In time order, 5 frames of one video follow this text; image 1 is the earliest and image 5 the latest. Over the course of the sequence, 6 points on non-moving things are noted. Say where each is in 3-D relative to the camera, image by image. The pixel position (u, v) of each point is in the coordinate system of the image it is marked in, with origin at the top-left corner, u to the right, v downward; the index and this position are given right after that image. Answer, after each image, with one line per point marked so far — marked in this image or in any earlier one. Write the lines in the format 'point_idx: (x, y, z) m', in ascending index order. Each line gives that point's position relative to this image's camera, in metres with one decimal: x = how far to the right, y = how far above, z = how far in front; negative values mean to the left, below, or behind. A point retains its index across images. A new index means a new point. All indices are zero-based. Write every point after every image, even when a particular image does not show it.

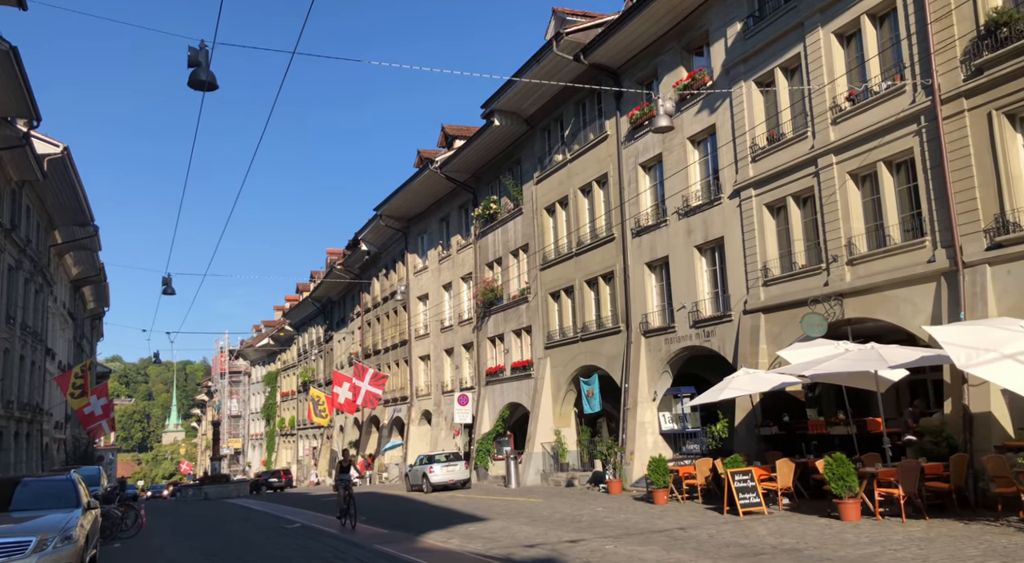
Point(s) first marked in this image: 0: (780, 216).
0: (+6.0, +1.5, +19.0) m
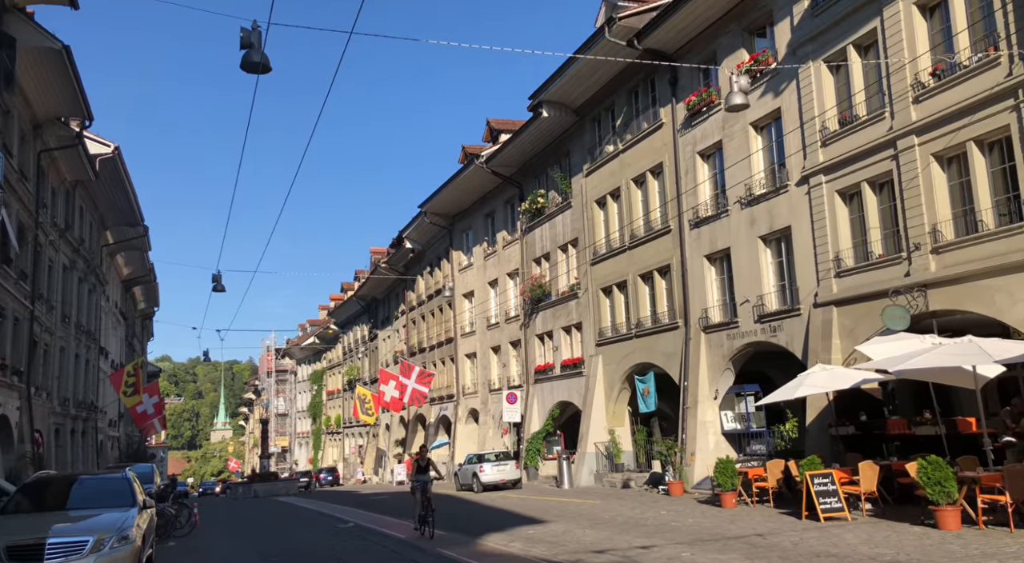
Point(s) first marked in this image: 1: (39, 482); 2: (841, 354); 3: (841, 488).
0: (+7.2, +1.7, +18.0) m
1: (-7.1, -3.0, +13.0) m
2: (+6.9, -1.5, +17.8) m
3: (+5.5, -3.4, +14.3) m
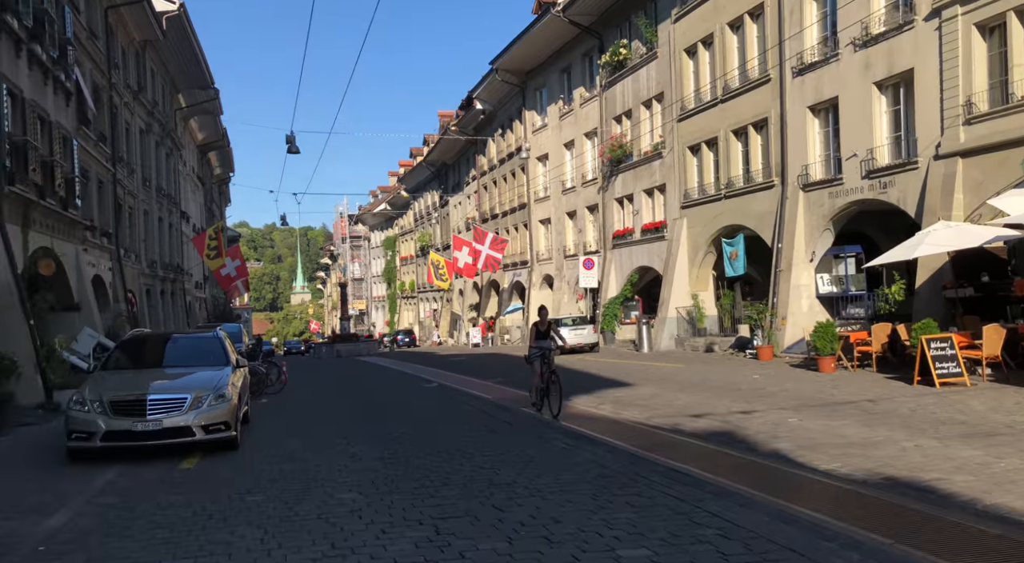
0: (+8.9, +4.5, +16.1) m
1: (-5.7, -0.9, +13.0) m
2: (+8.6, +1.3, +16.4) m
3: (+7.0, -1.1, +13.3) m
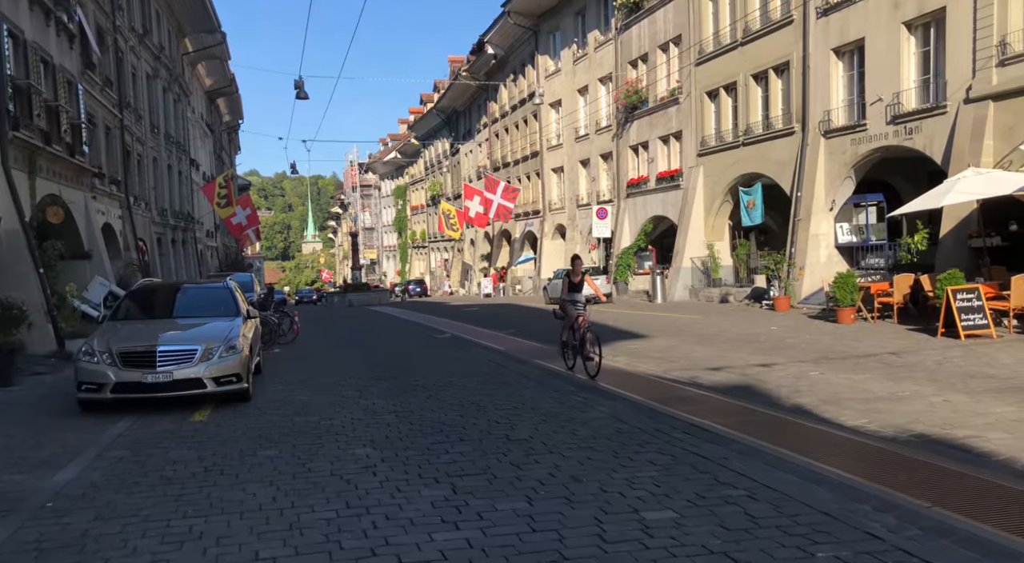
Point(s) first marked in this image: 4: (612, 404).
0: (+9.2, +5.4, +15.4) m
1: (-5.5, -0.1, +12.8) m
2: (+8.9, +2.3, +15.9) m
3: (+7.2, -0.4, +13.0) m
4: (+1.2, -1.4, +9.9) m
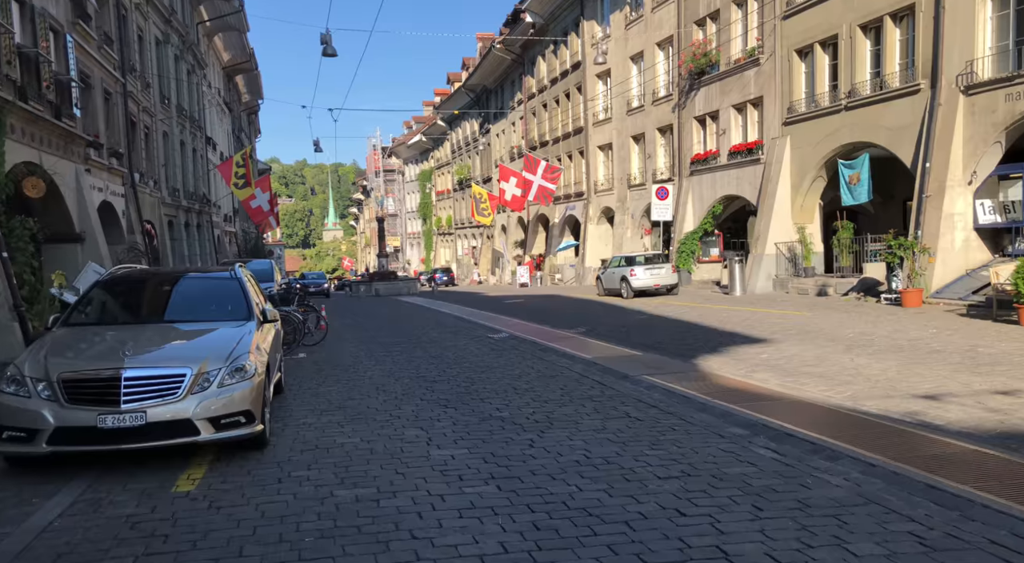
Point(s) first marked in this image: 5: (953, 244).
0: (+10.6, +5.5, +11.4) m
1: (-4.2, 0.0, +9.2) m
2: (+10.2, +2.4, +11.9) m
3: (+8.5, -0.3, +9.1) m
4: (+2.4, -1.3, +6.1) m
5: (+9.4, +0.8, +18.0) m
